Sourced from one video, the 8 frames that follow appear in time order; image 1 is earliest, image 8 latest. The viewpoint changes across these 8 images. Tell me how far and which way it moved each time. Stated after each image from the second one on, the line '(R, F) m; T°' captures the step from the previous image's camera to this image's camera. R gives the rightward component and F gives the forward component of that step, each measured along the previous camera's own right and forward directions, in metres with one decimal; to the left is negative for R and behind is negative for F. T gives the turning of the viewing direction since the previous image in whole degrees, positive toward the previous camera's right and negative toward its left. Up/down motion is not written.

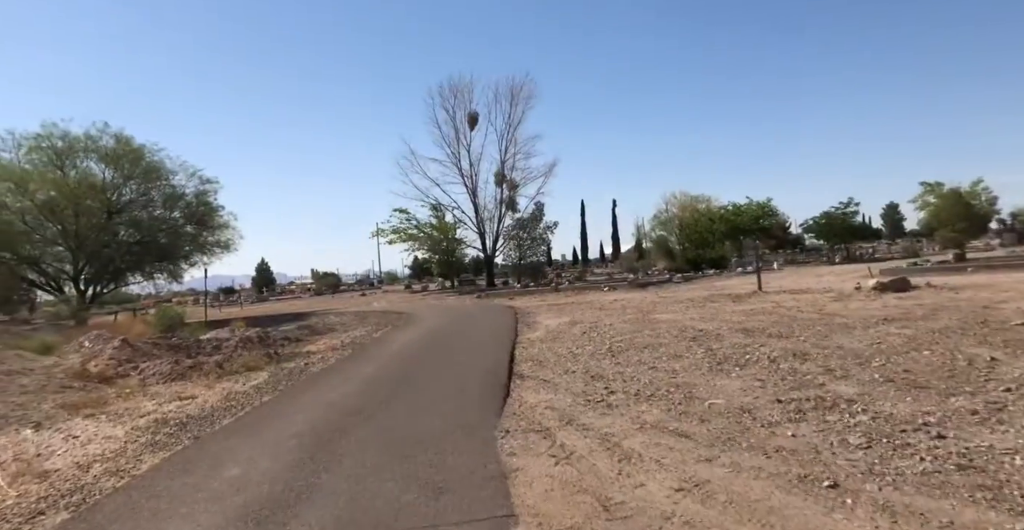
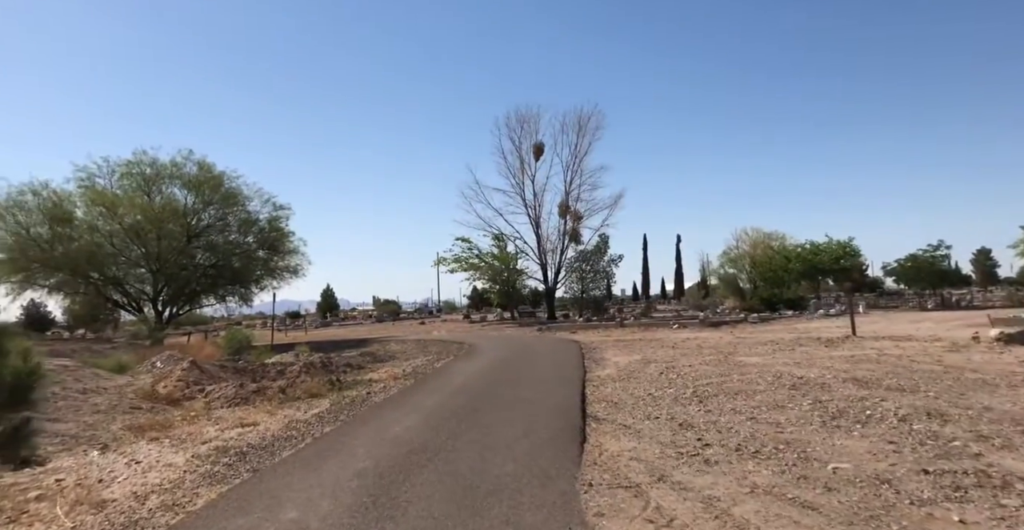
(-0.3, +0.7) m; -6°
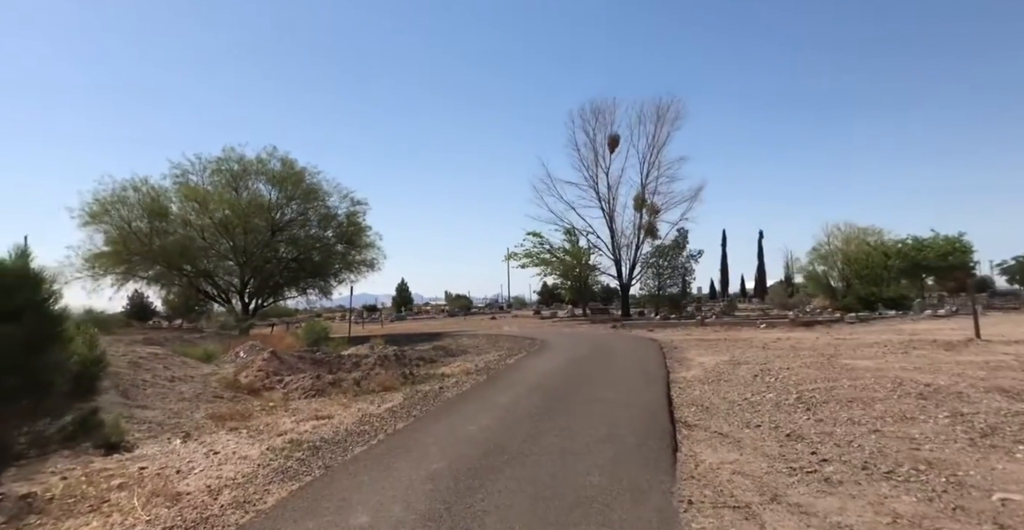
(-0.2, +0.7) m; -7°
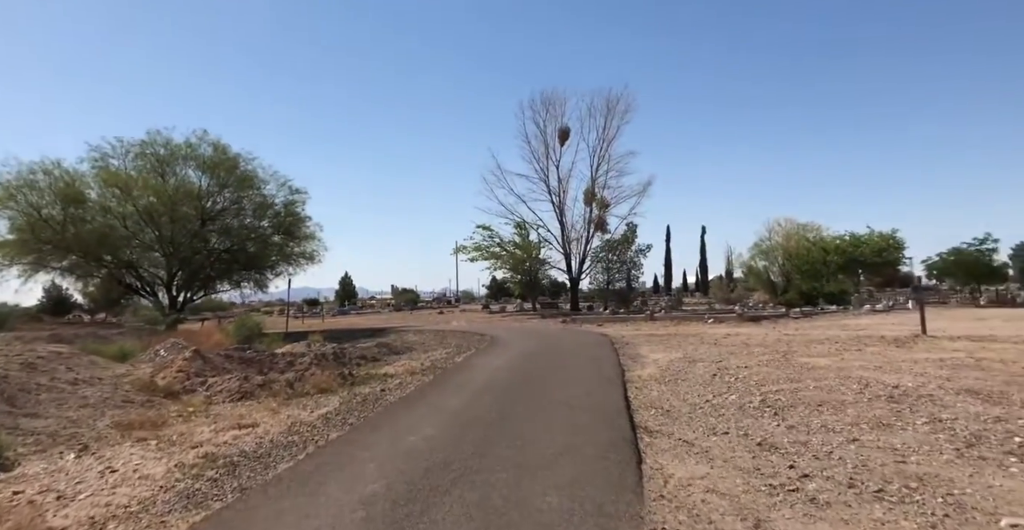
(0.0, +0.9) m; +5°
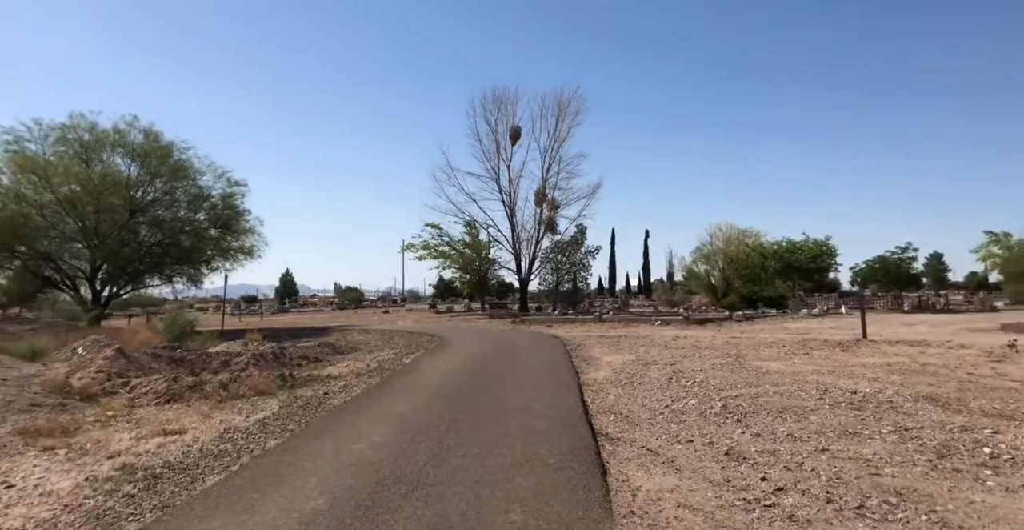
(-0.2, +0.5) m; +5°
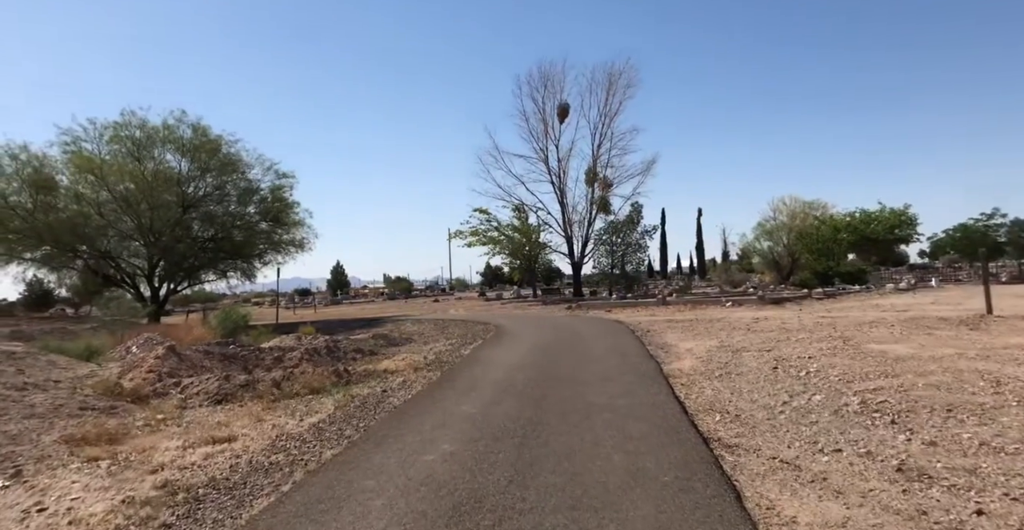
(-0.5, +1.4) m; -4°
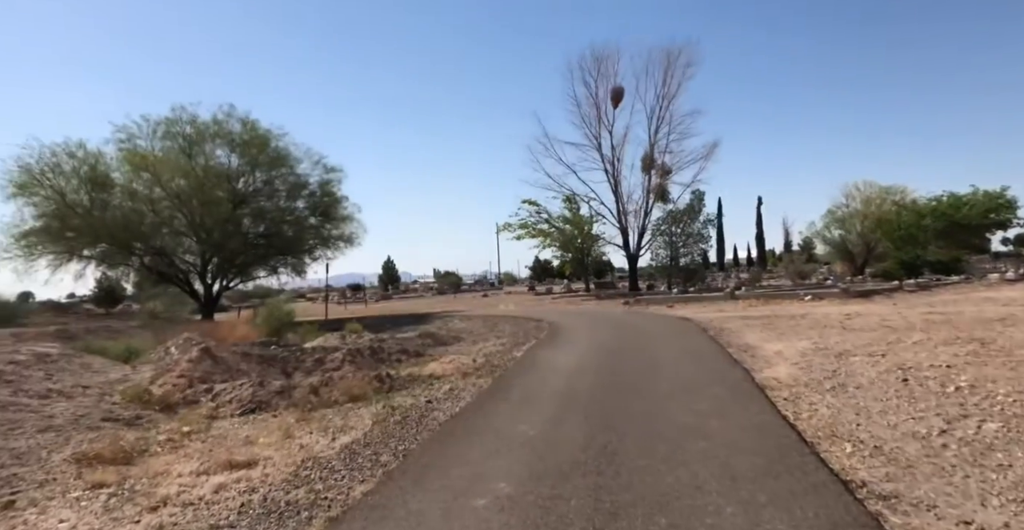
(-0.2, +1.6) m; -5°
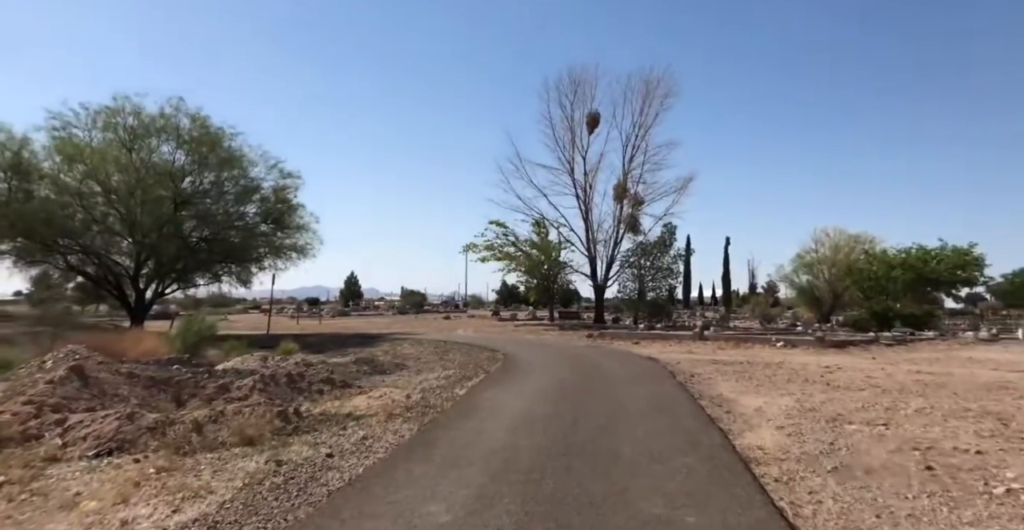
(+0.5, +2.0) m; +3°
